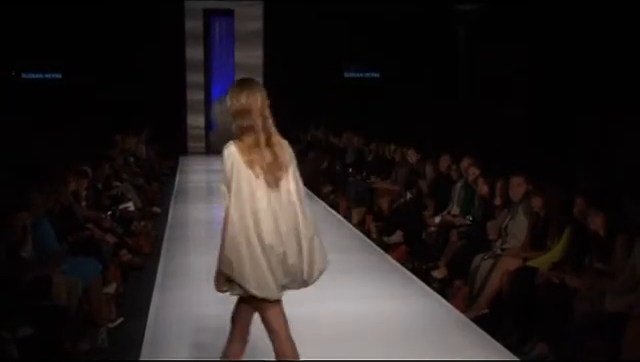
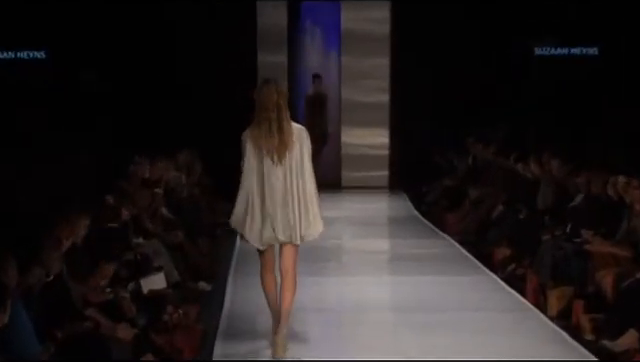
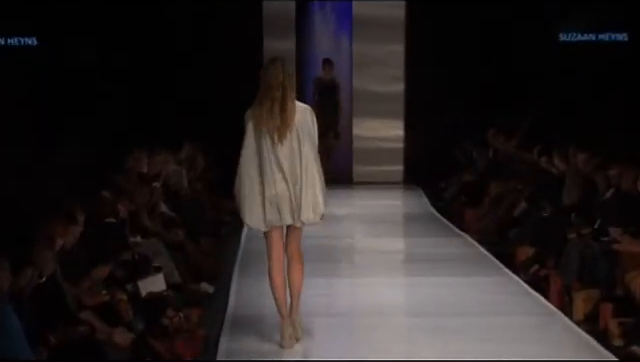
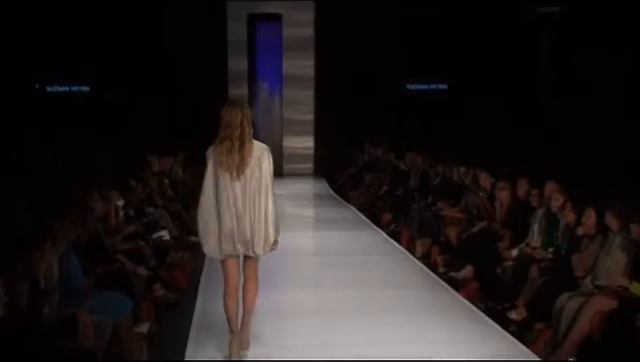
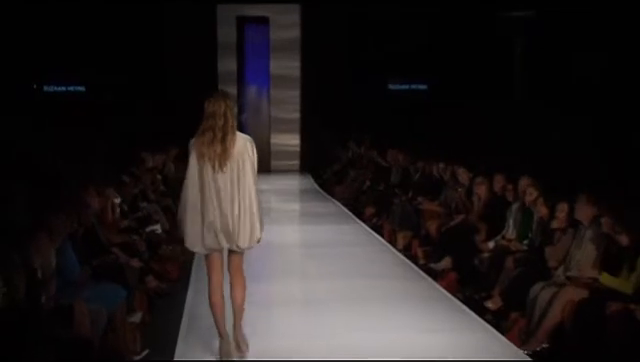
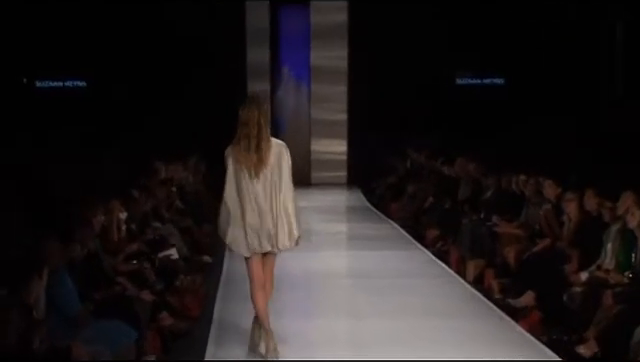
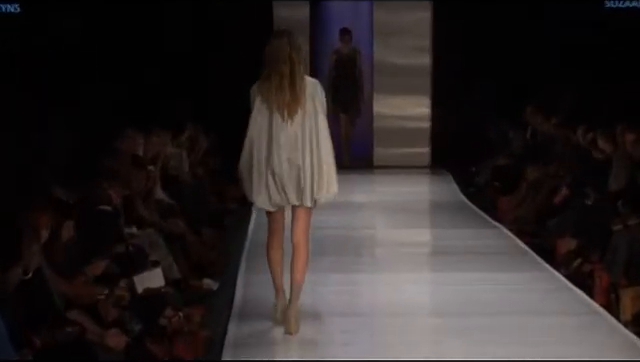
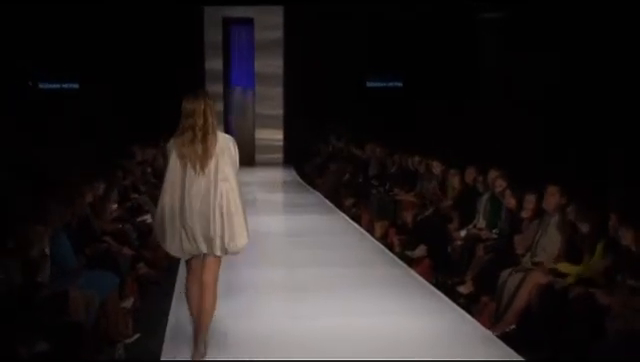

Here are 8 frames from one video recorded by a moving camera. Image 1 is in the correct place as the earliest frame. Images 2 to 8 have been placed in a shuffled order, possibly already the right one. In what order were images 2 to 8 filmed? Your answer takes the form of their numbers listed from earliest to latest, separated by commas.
8, 5, 4, 6, 2, 3, 7
